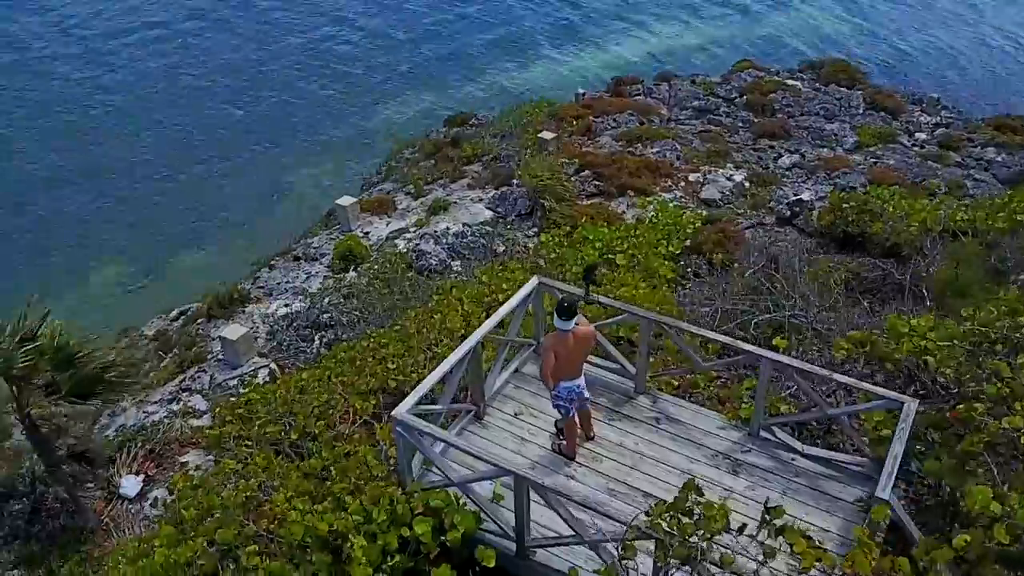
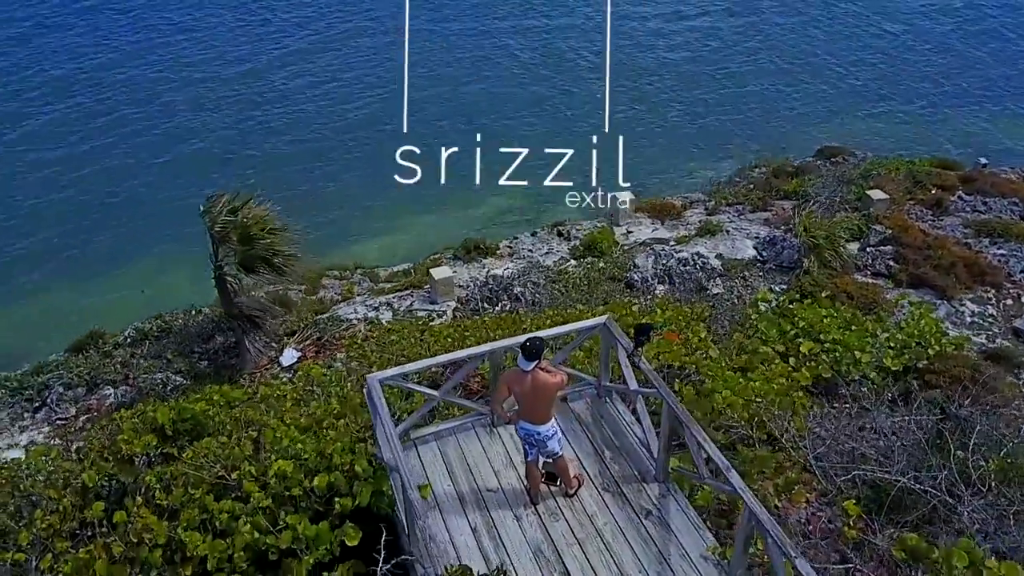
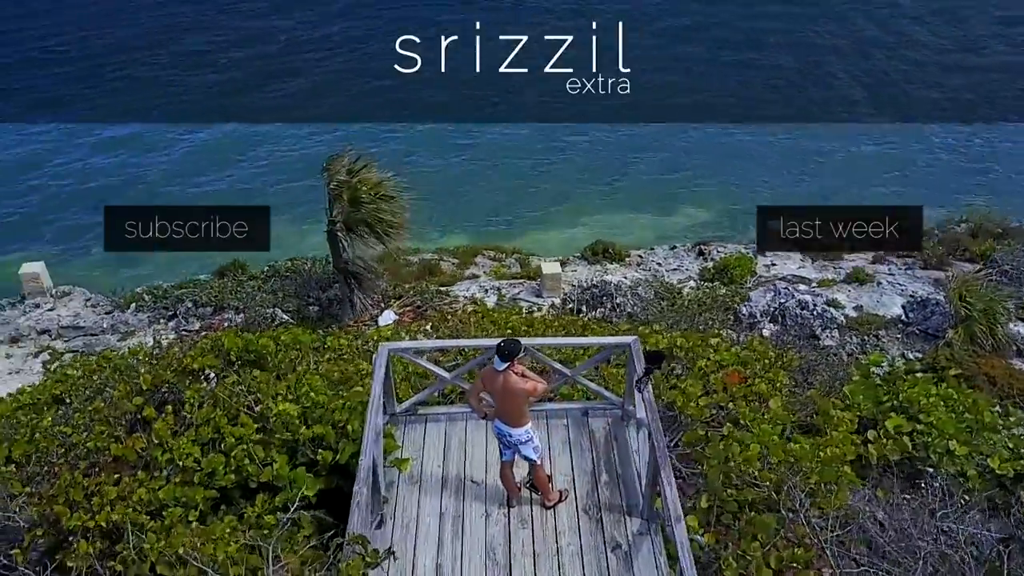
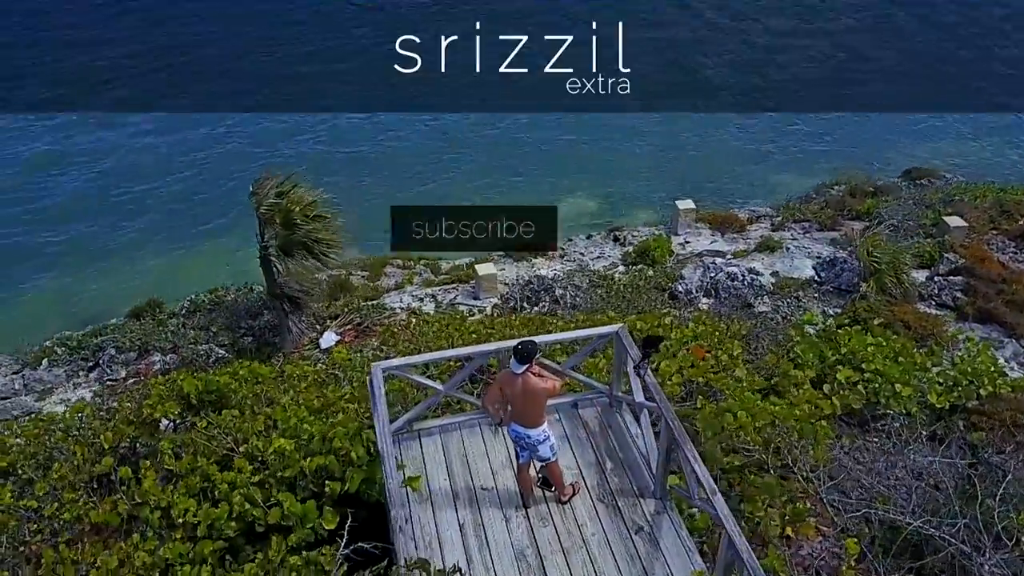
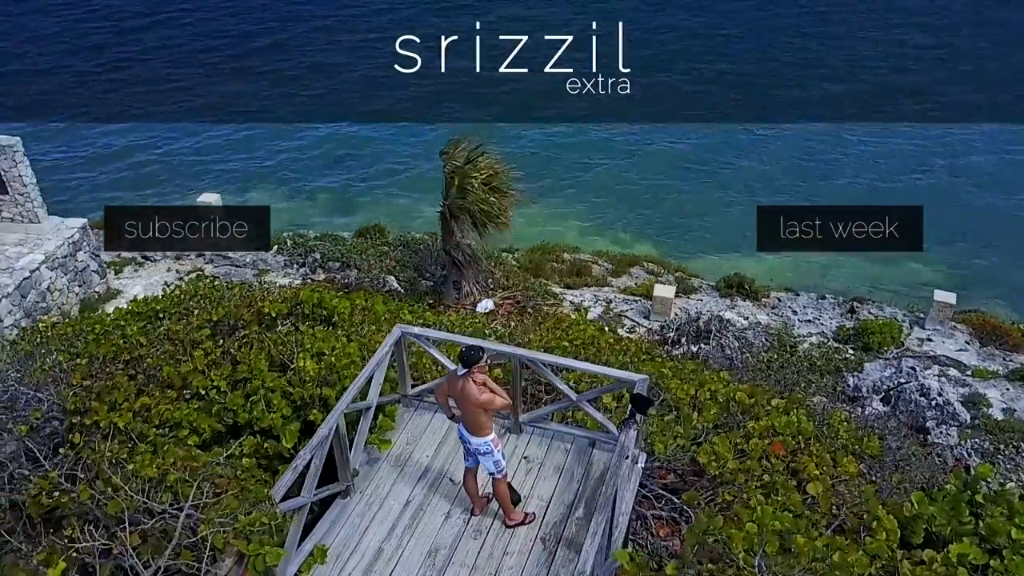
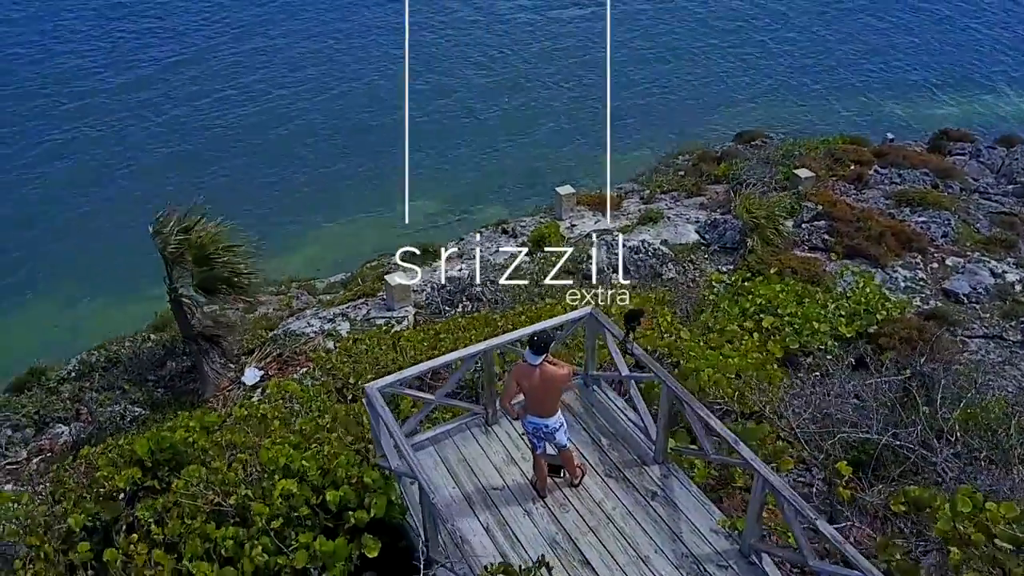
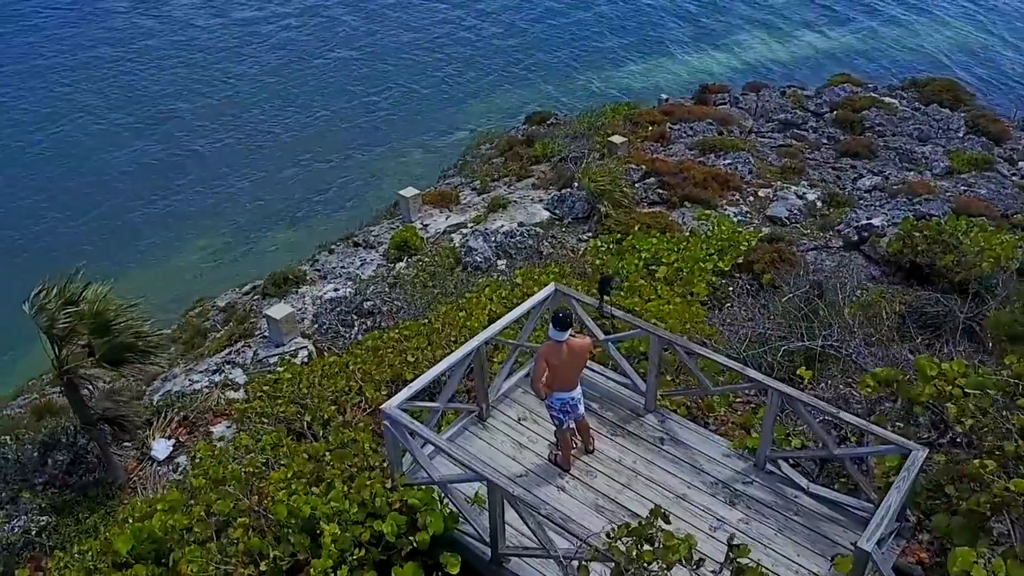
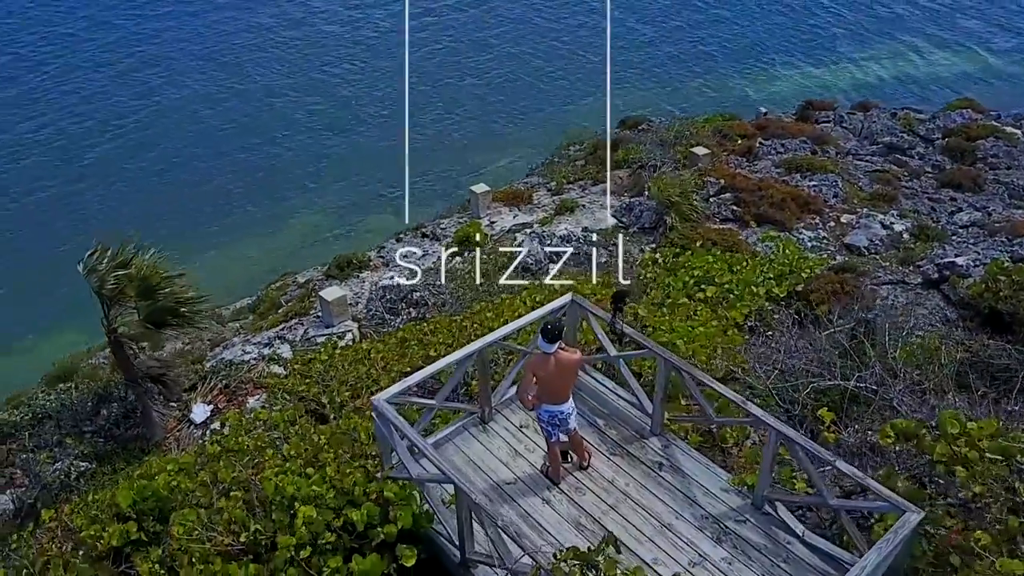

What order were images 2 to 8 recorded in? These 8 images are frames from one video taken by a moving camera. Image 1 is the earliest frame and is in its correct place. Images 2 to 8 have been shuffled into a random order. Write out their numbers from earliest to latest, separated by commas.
7, 8, 6, 2, 4, 3, 5
